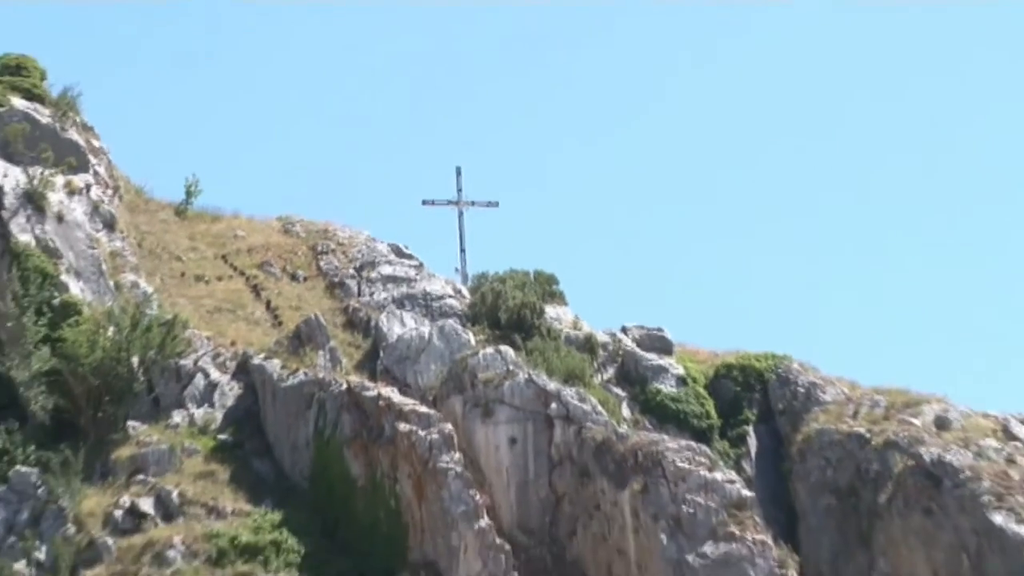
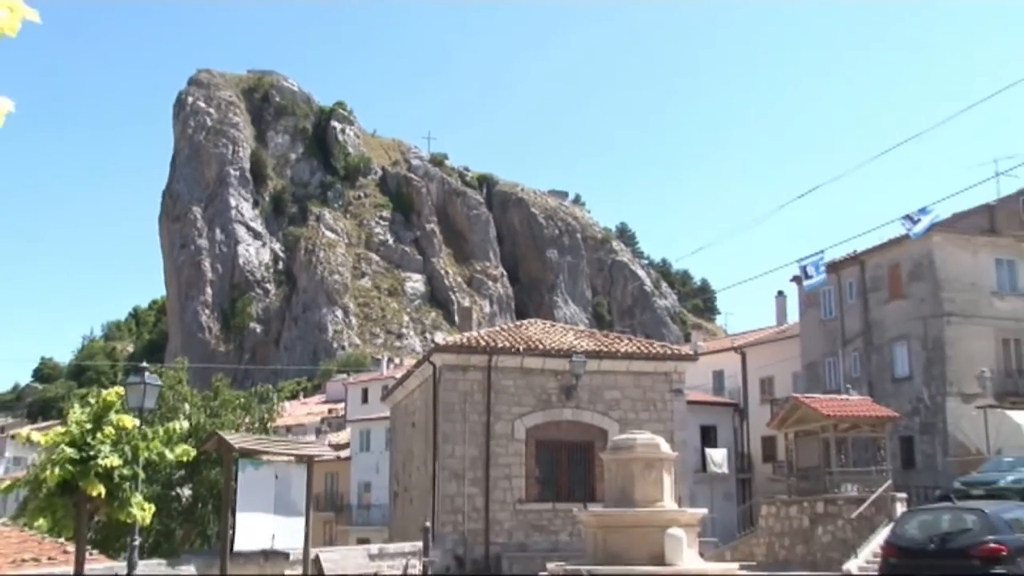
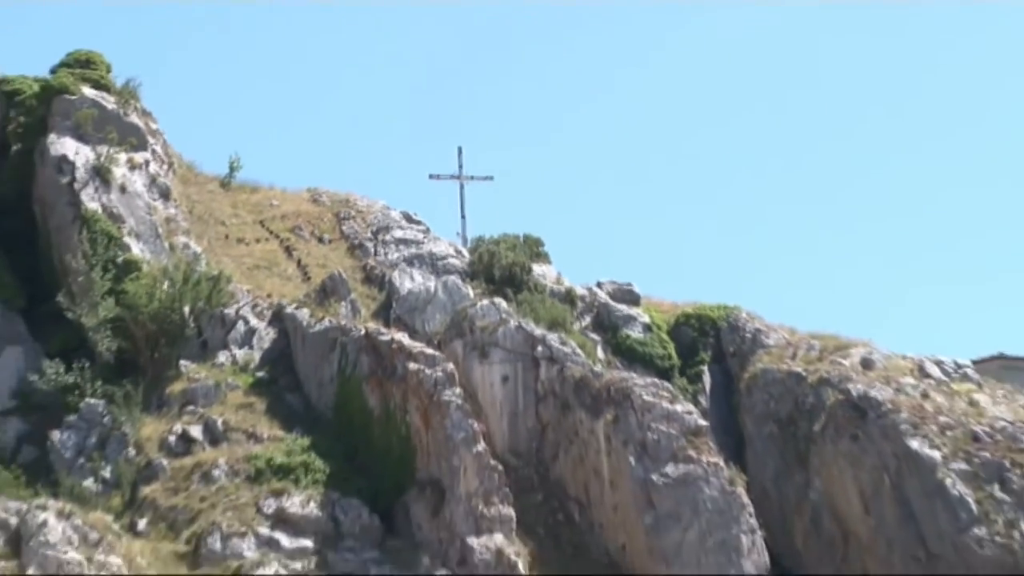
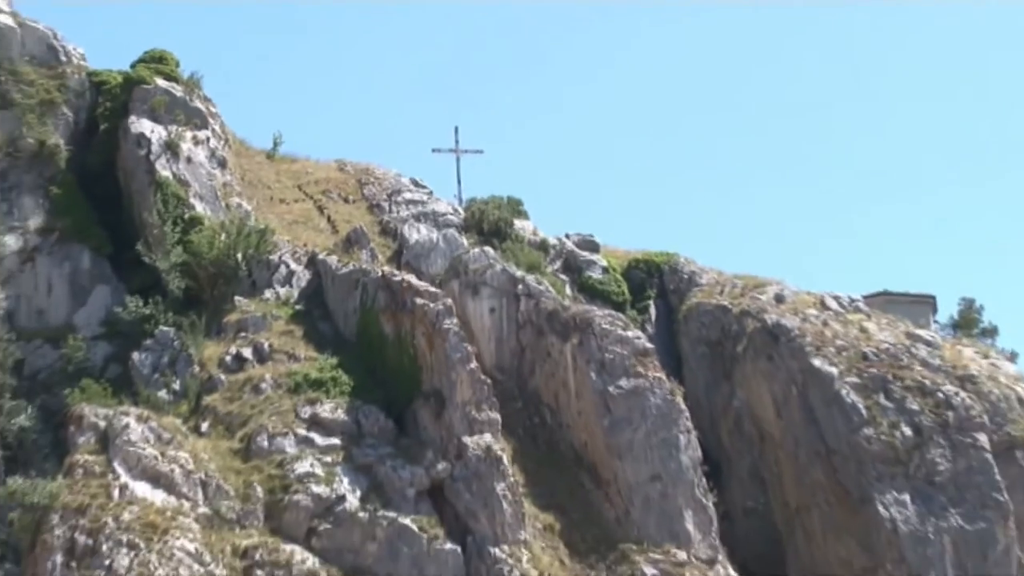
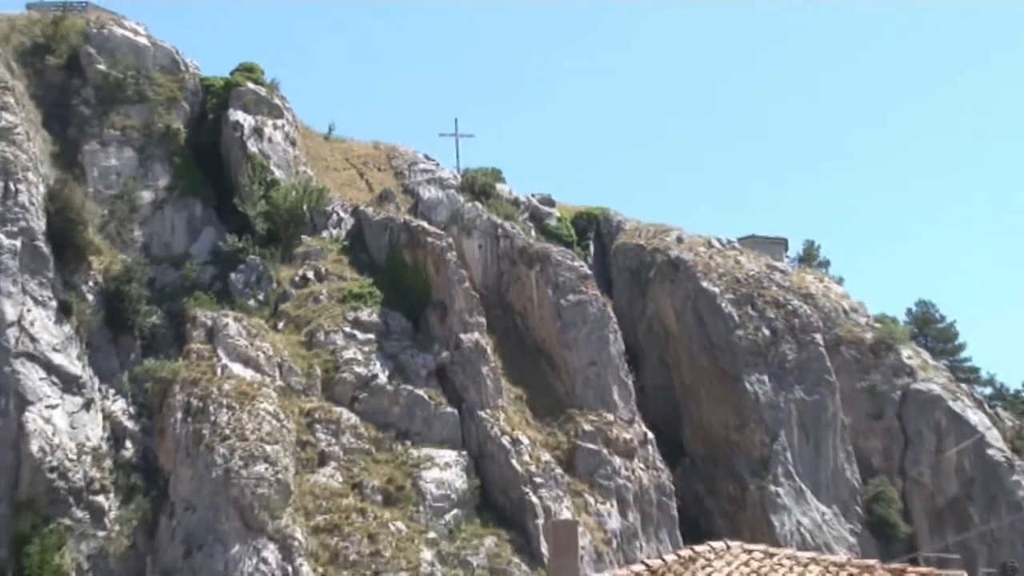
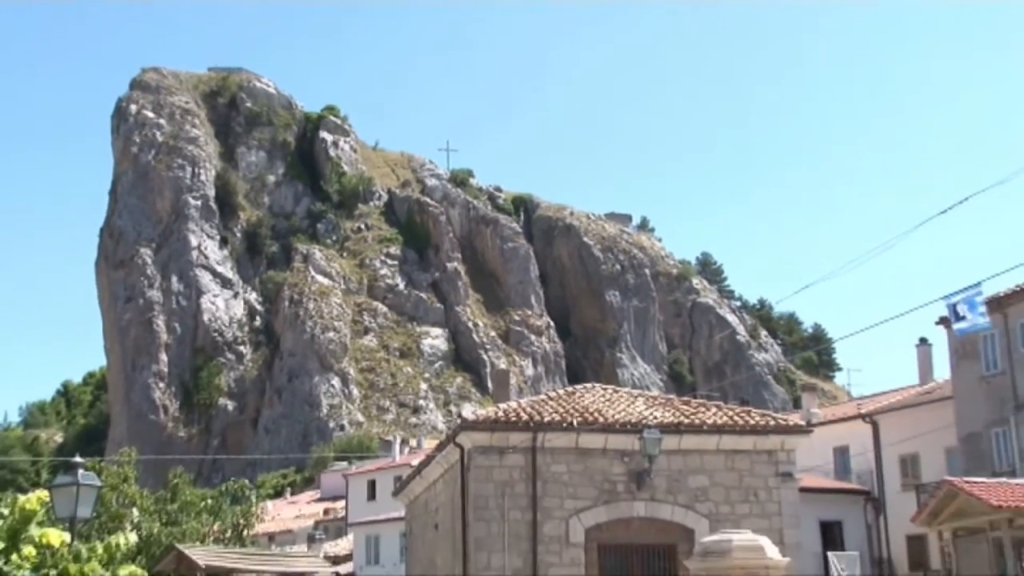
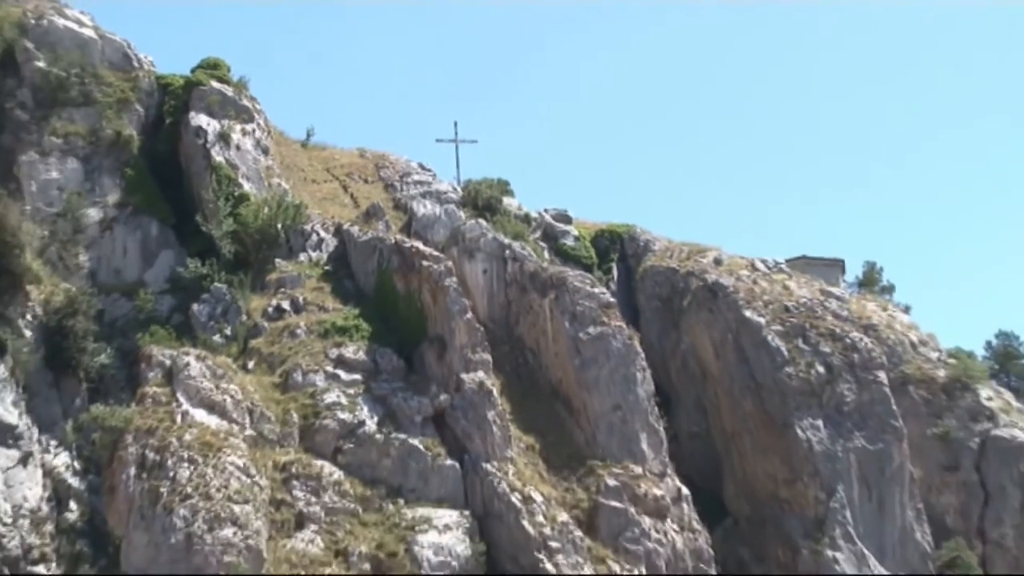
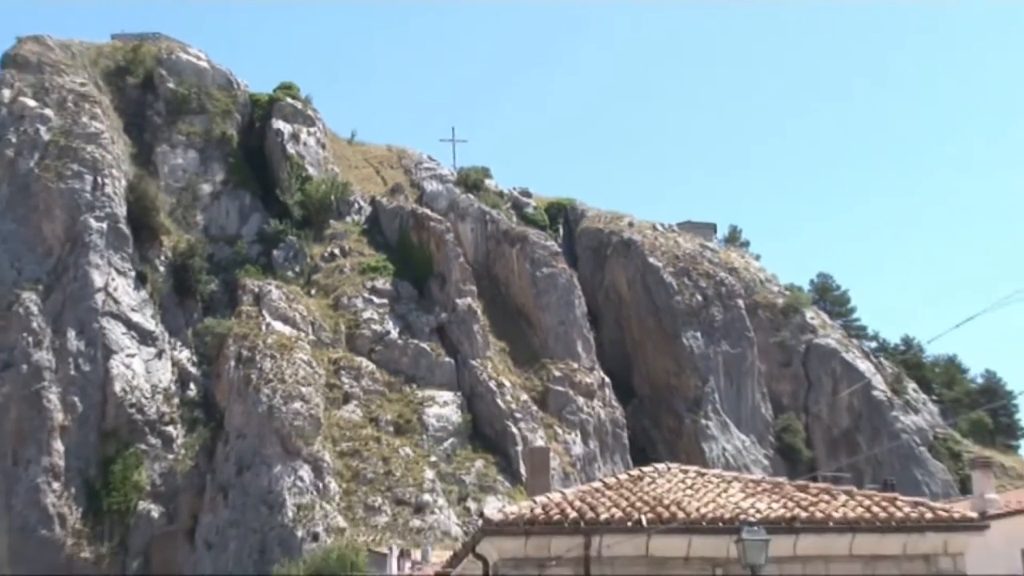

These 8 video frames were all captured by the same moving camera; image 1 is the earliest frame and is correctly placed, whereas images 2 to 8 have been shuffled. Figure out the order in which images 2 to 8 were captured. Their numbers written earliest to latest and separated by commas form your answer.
3, 4, 7, 5, 8, 6, 2
